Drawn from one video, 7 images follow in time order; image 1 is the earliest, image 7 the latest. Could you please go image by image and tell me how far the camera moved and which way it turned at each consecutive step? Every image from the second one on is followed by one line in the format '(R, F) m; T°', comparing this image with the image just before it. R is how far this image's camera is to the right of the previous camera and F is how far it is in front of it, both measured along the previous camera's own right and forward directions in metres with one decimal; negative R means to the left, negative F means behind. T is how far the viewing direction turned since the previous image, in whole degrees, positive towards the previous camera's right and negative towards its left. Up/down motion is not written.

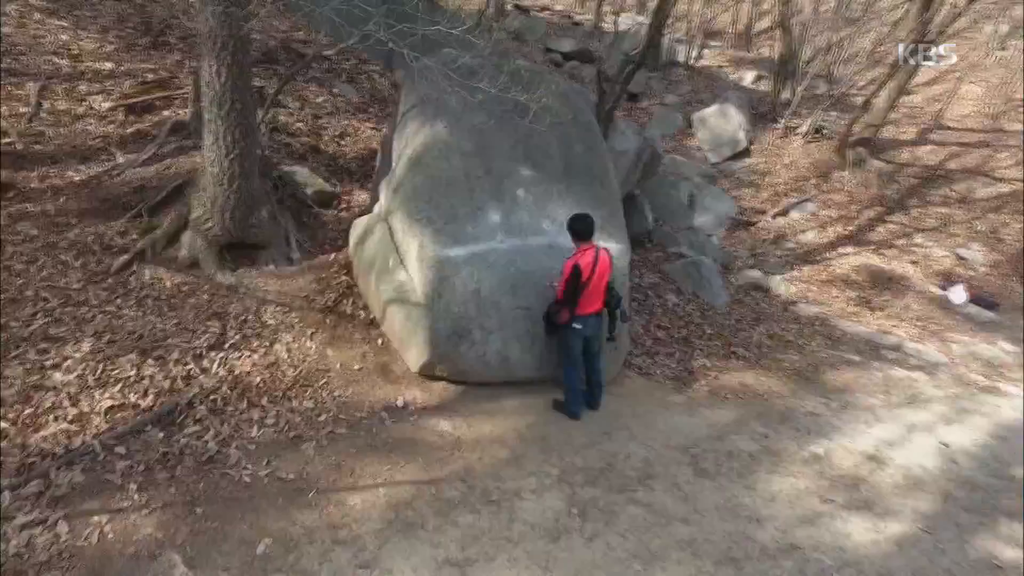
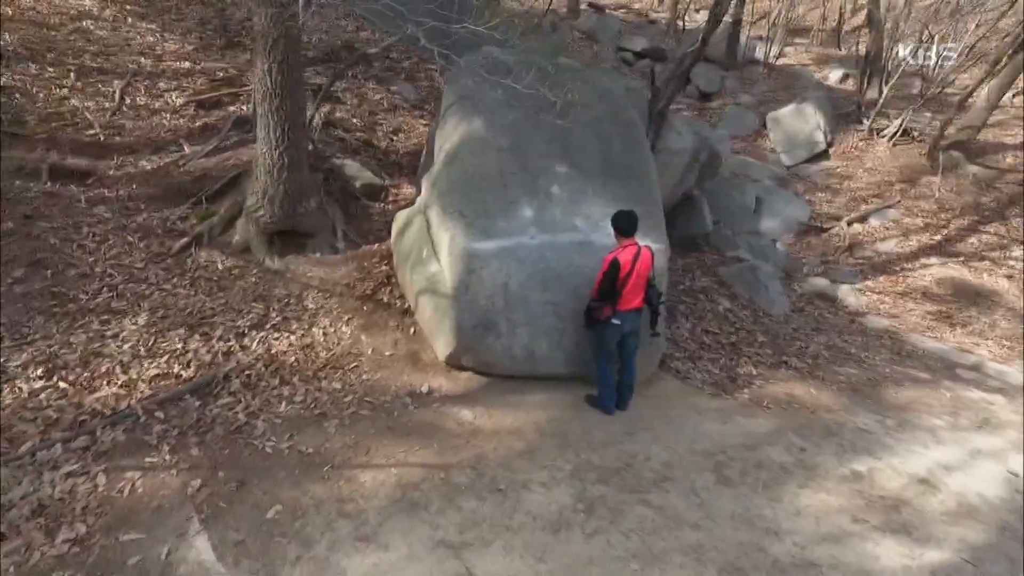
(+0.4, 0.0) m; -7°
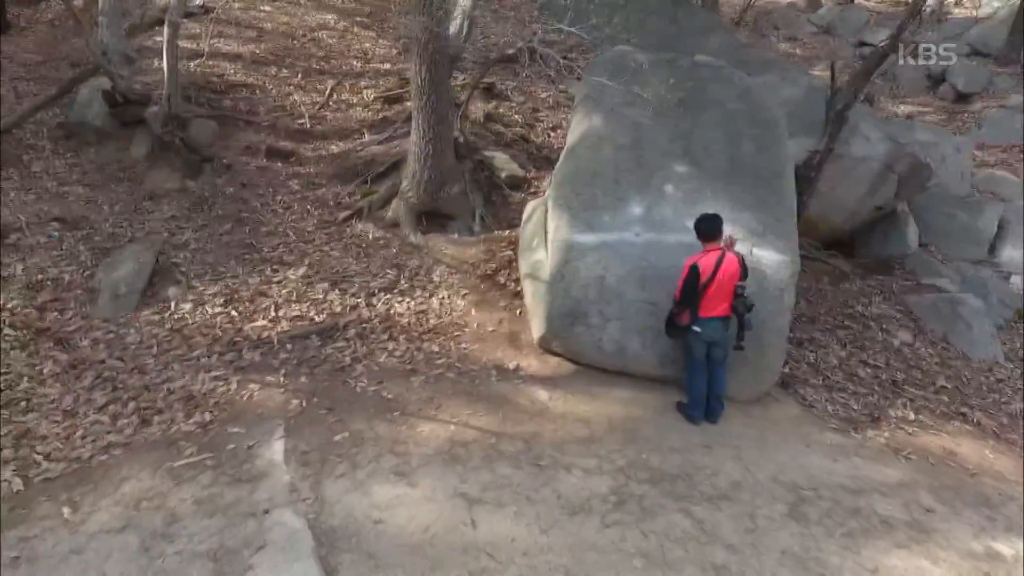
(+1.2, 0.0) m; -21°
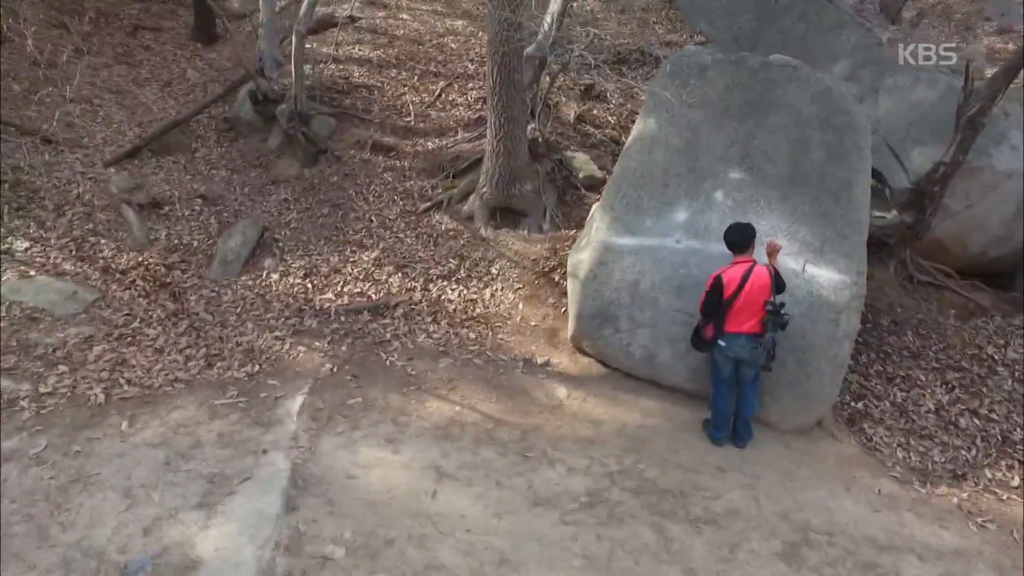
(+1.3, 0.0) m; -16°
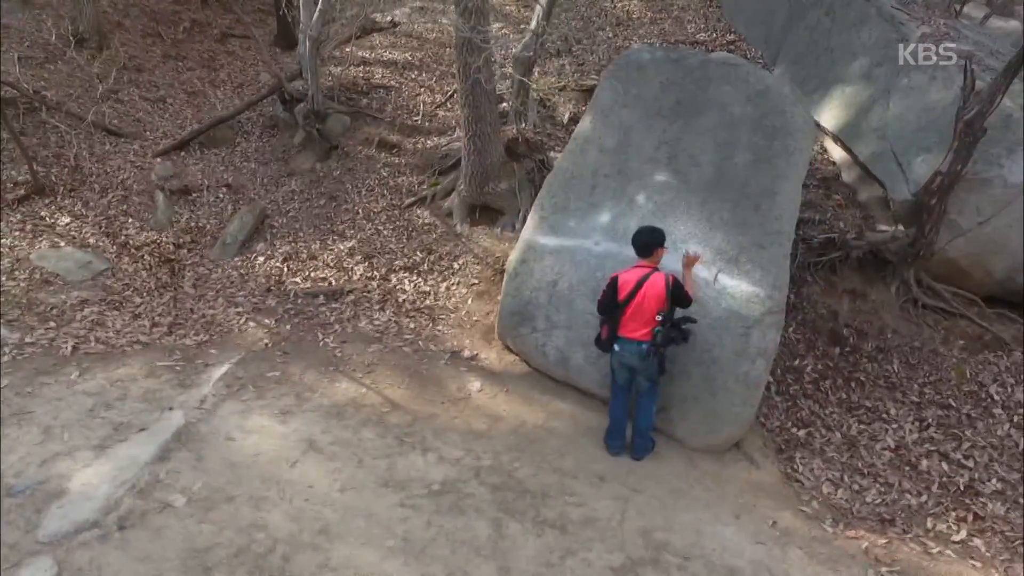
(+1.8, +0.1) m; -11°
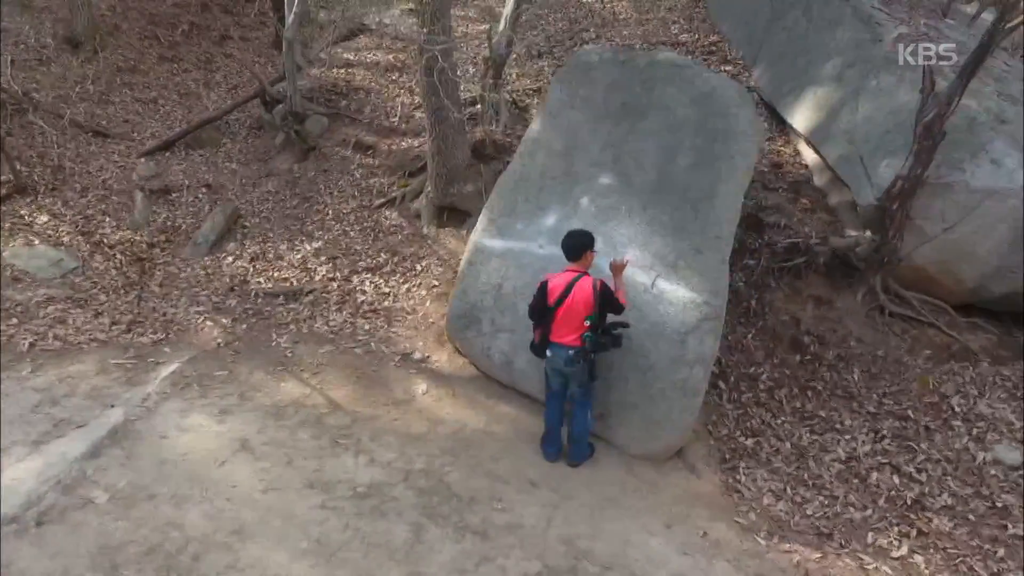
(+0.7, 0.0) m; -2°
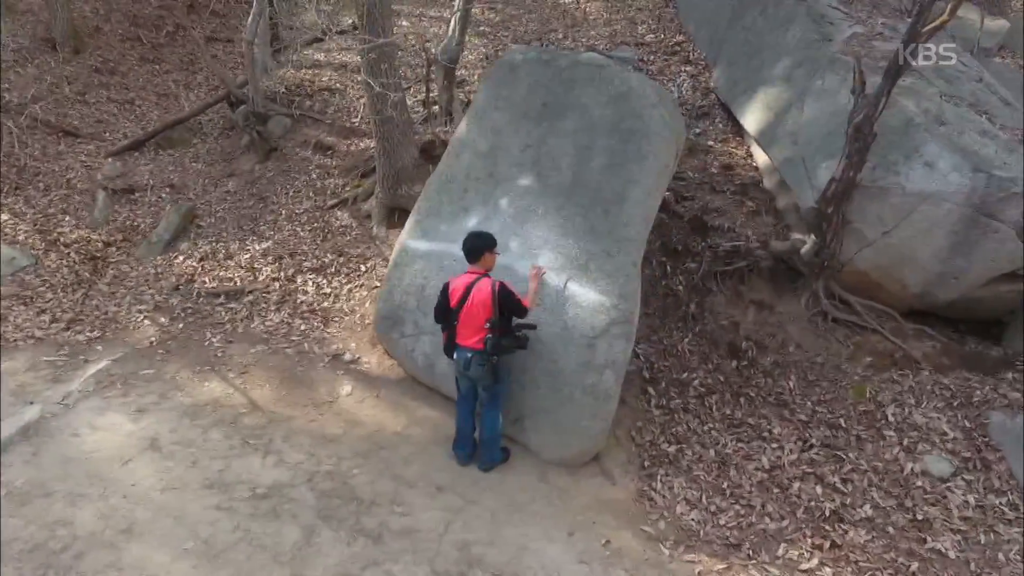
(+0.8, +0.1) m; -2°
